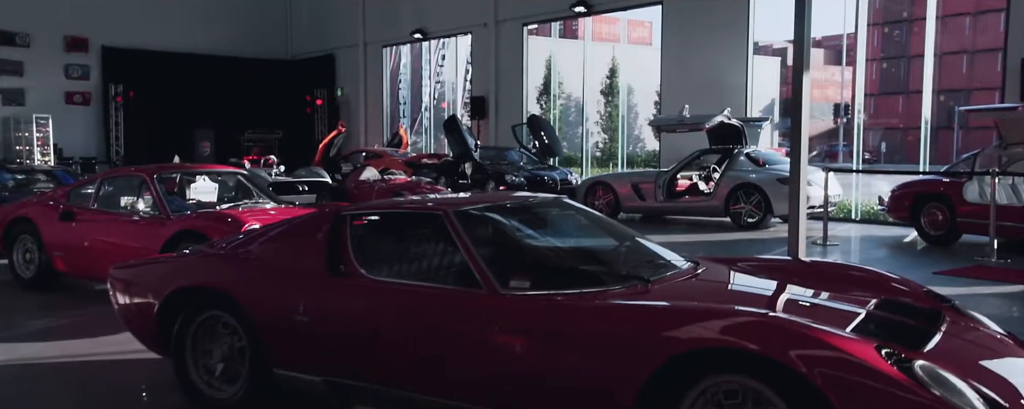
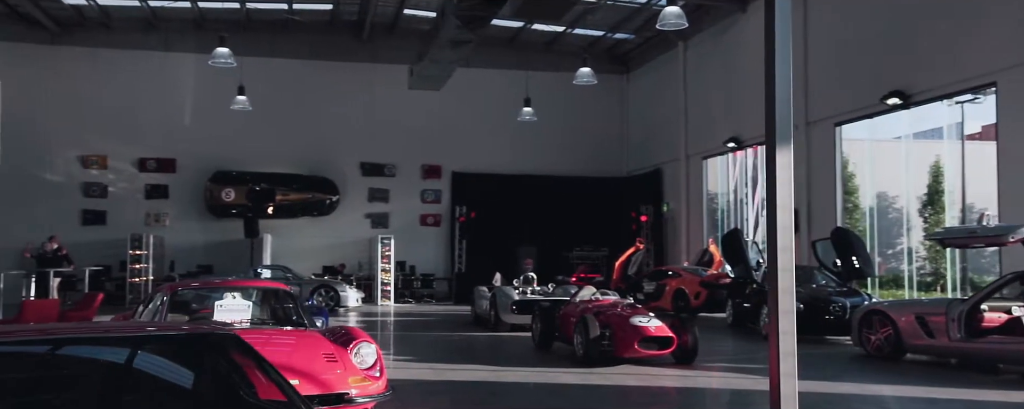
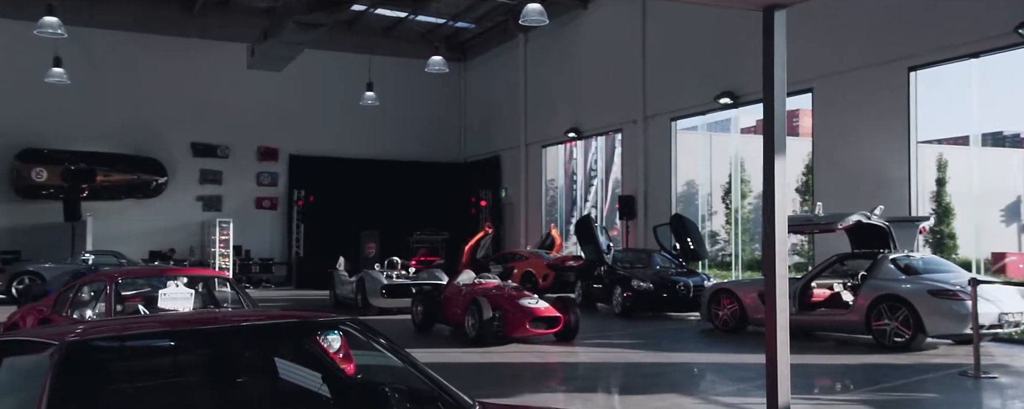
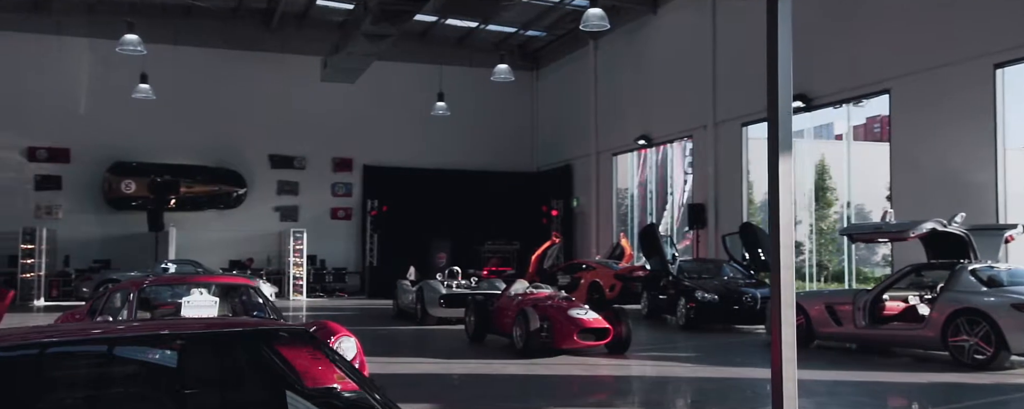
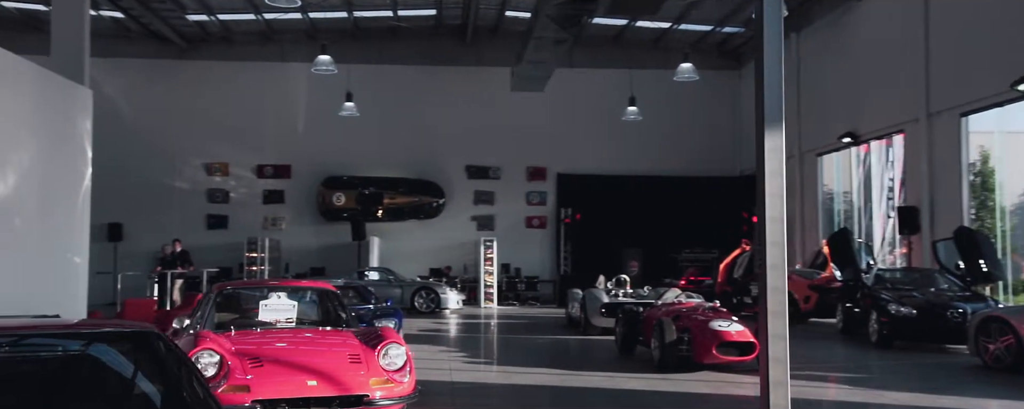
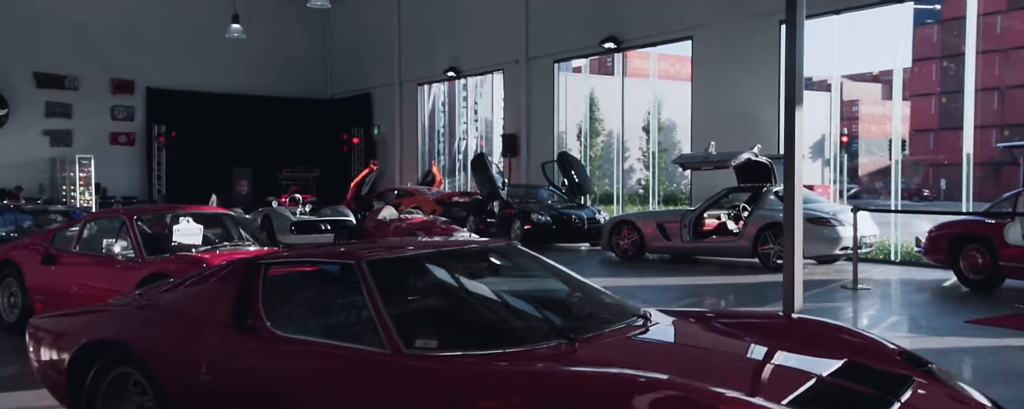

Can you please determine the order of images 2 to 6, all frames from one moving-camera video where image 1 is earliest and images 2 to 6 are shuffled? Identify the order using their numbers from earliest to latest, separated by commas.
6, 3, 4, 2, 5
